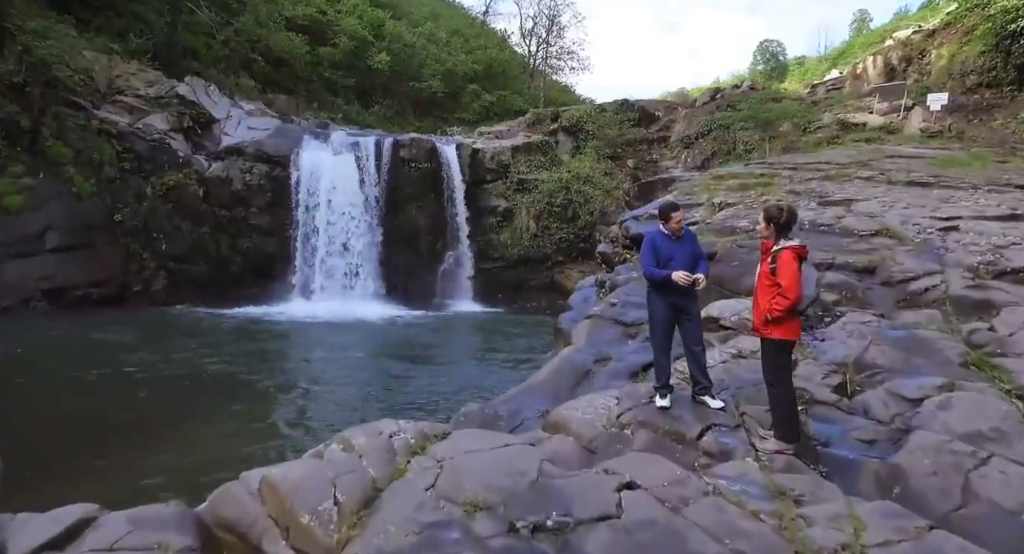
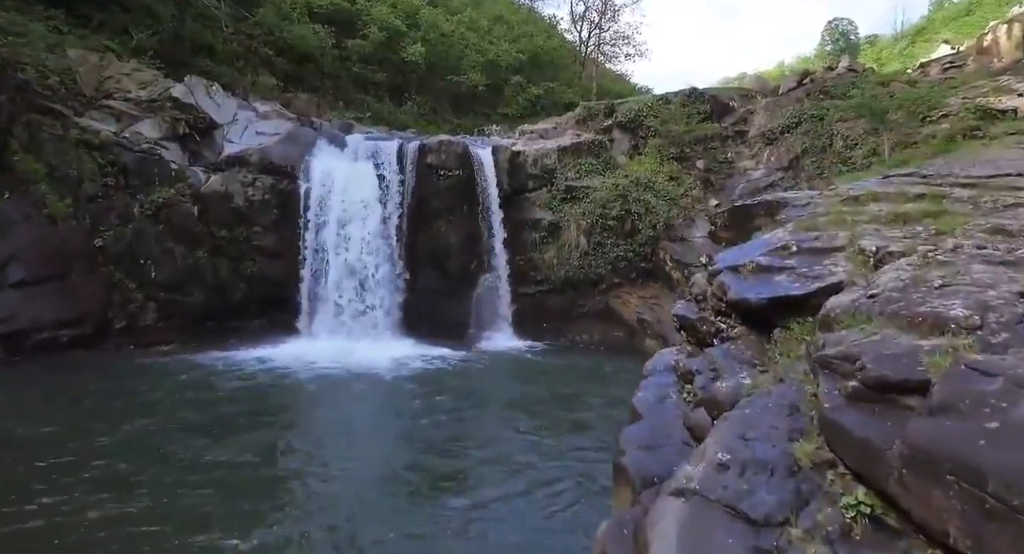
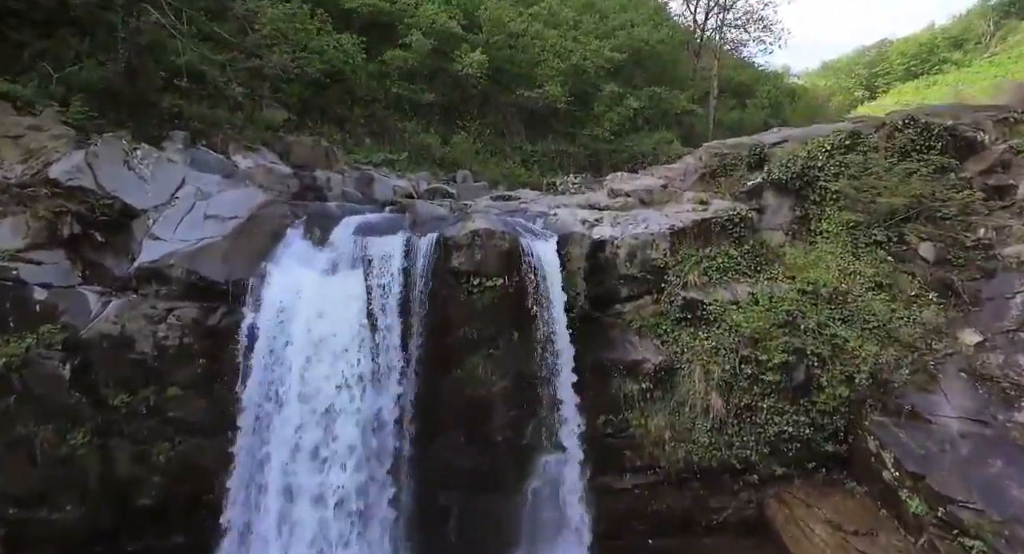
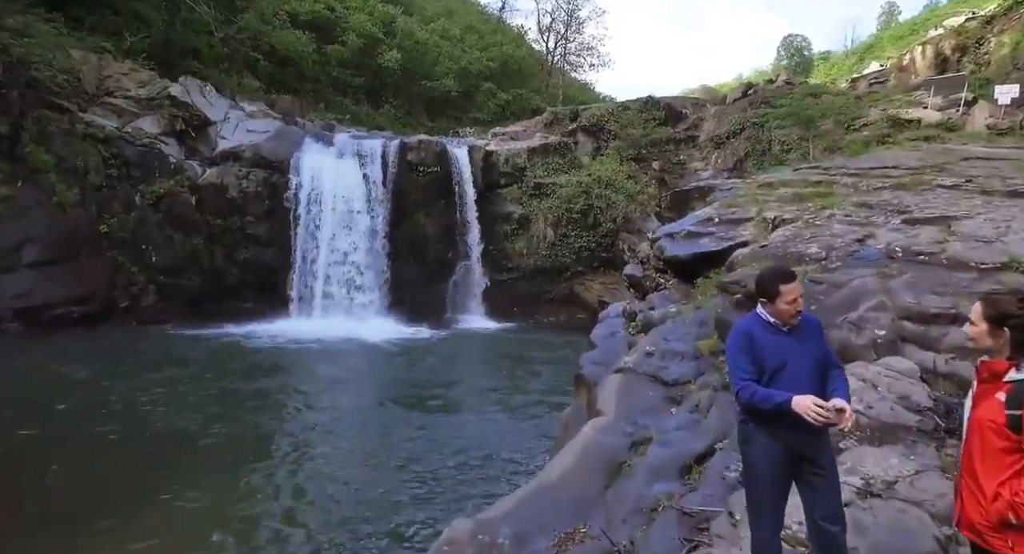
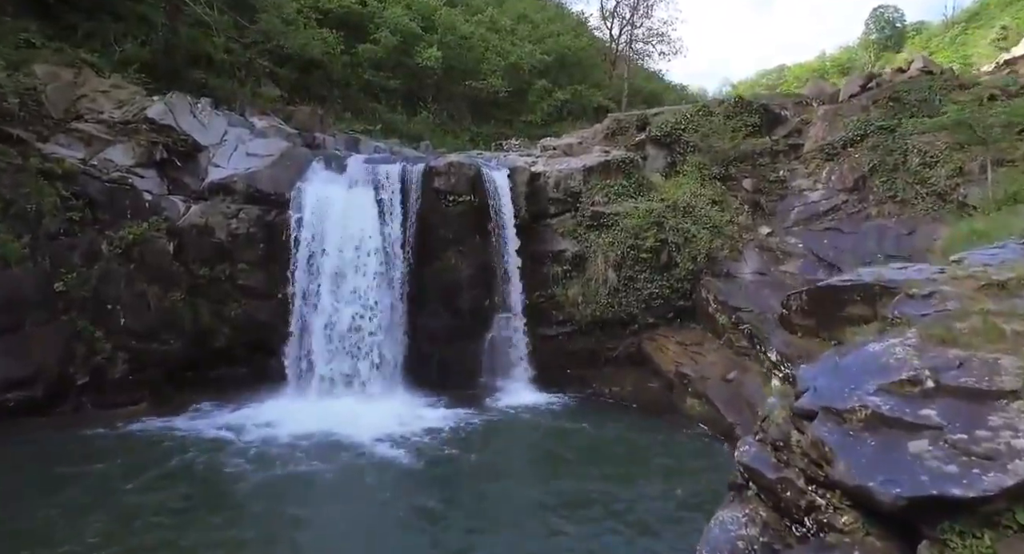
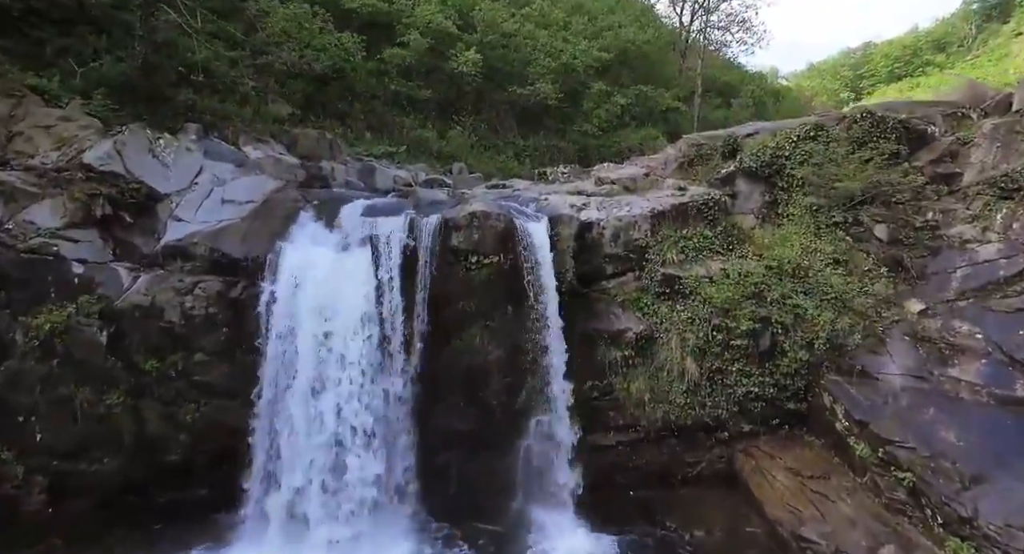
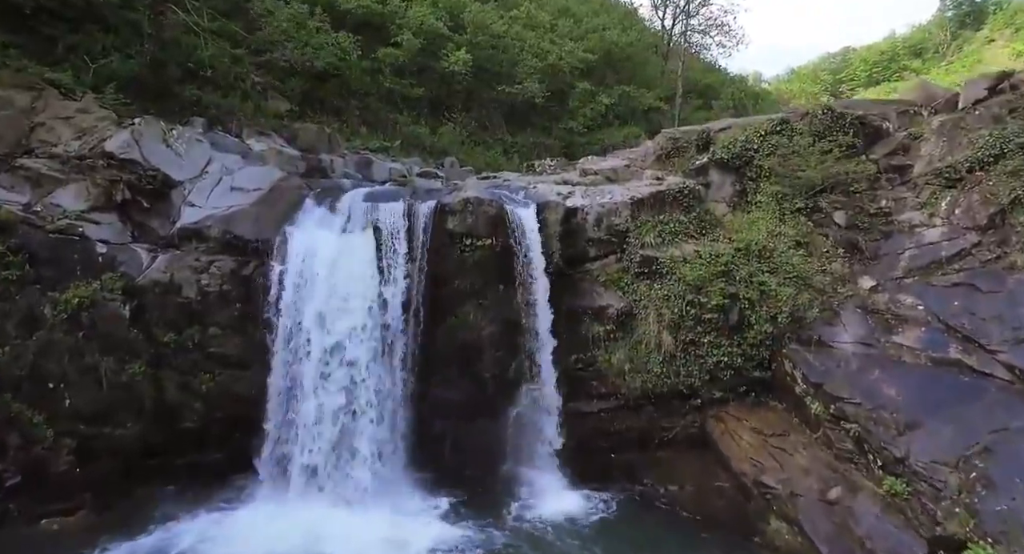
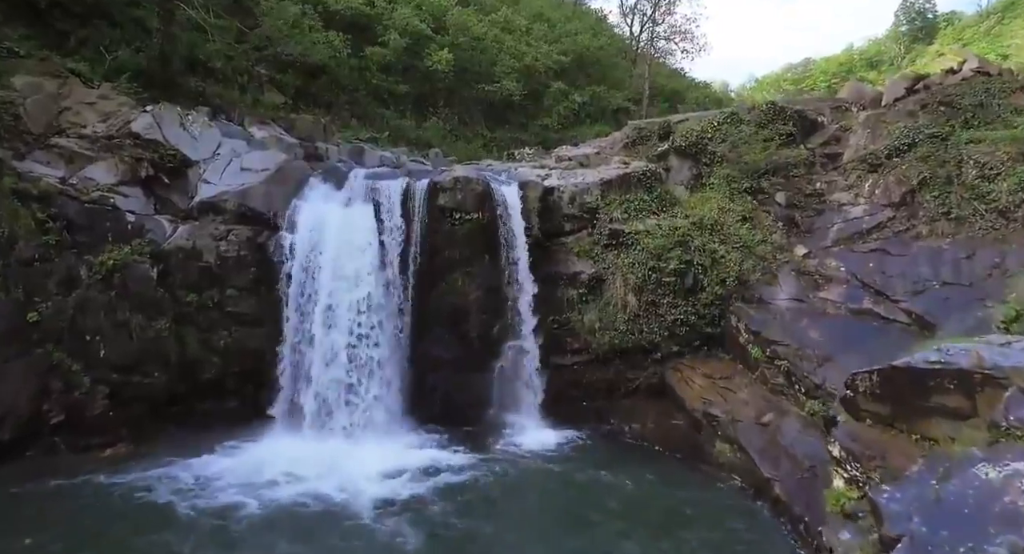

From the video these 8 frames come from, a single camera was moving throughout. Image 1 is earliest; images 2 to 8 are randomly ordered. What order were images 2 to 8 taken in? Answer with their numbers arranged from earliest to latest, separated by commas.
4, 2, 5, 8, 7, 6, 3
